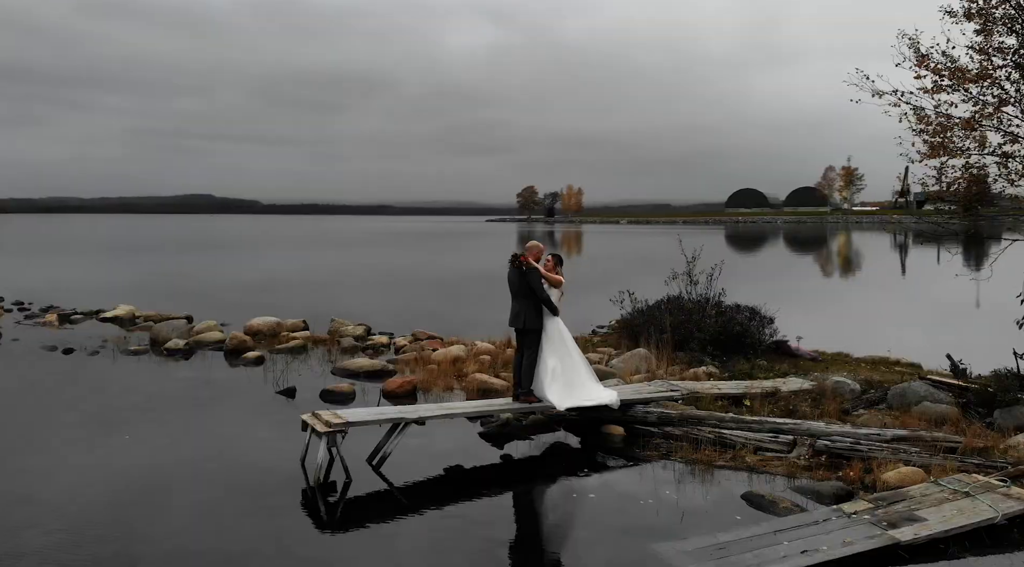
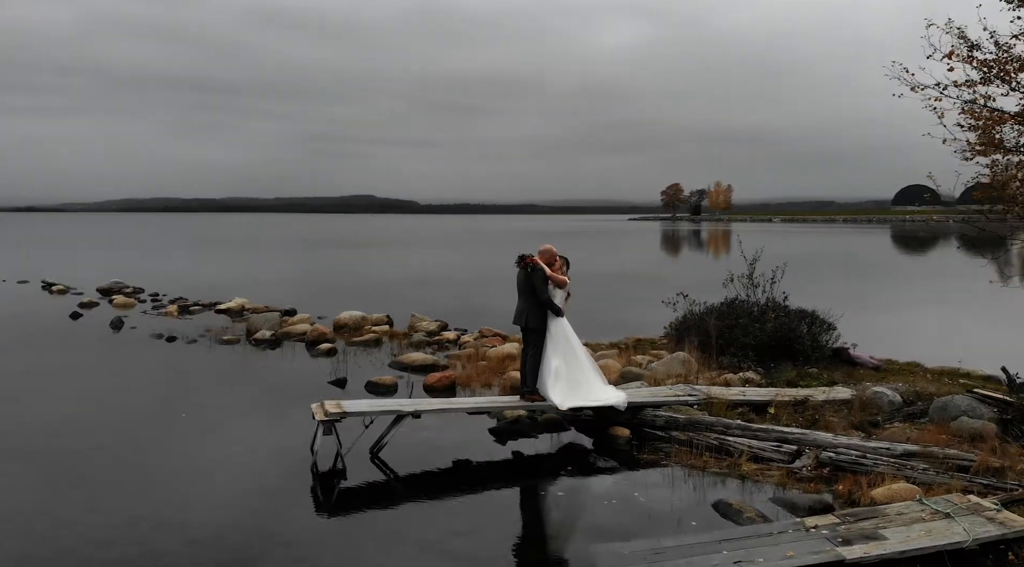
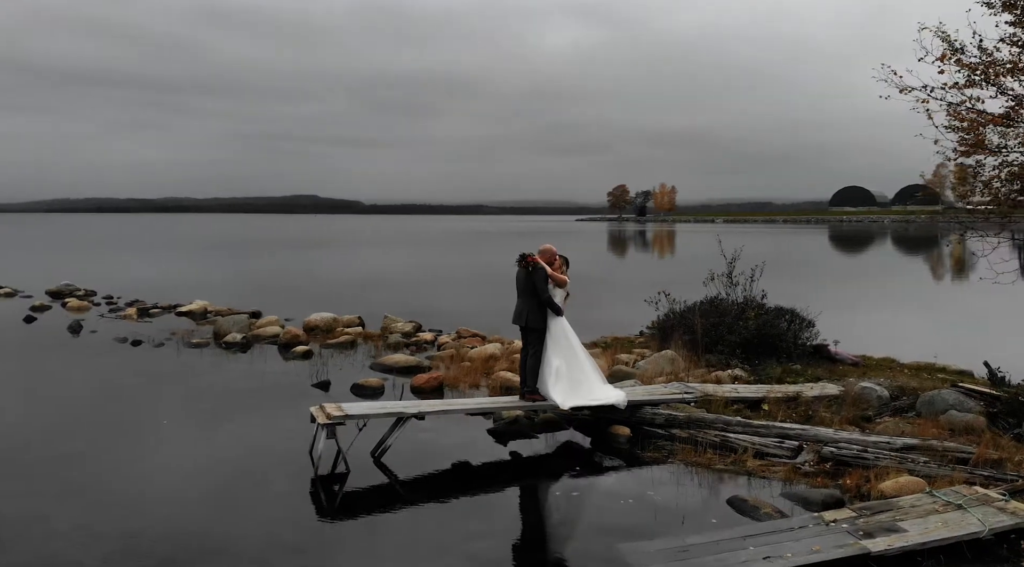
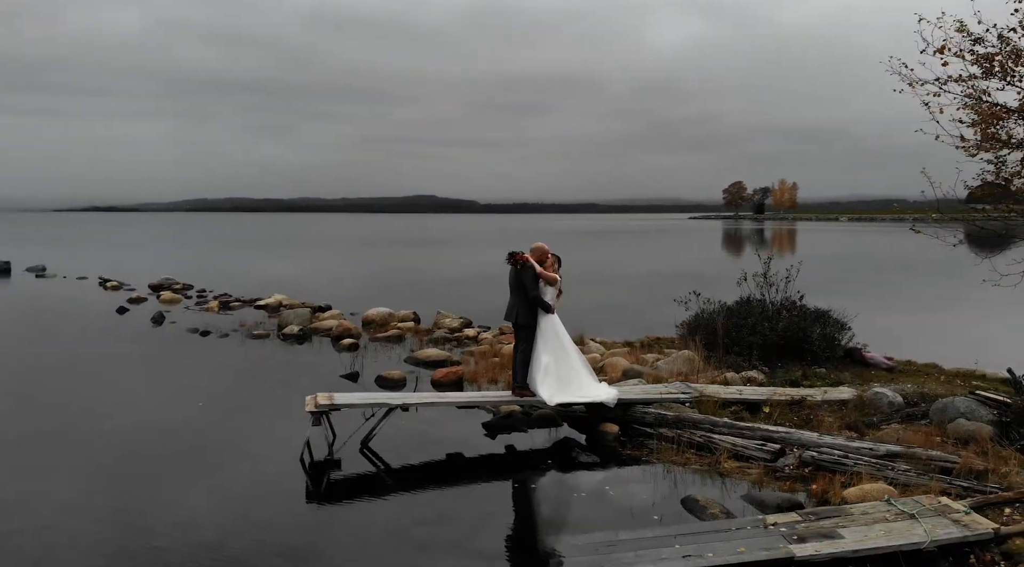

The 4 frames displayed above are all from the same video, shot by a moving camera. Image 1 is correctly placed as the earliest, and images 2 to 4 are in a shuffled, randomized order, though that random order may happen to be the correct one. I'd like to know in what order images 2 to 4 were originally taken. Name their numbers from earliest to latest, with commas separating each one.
3, 2, 4
